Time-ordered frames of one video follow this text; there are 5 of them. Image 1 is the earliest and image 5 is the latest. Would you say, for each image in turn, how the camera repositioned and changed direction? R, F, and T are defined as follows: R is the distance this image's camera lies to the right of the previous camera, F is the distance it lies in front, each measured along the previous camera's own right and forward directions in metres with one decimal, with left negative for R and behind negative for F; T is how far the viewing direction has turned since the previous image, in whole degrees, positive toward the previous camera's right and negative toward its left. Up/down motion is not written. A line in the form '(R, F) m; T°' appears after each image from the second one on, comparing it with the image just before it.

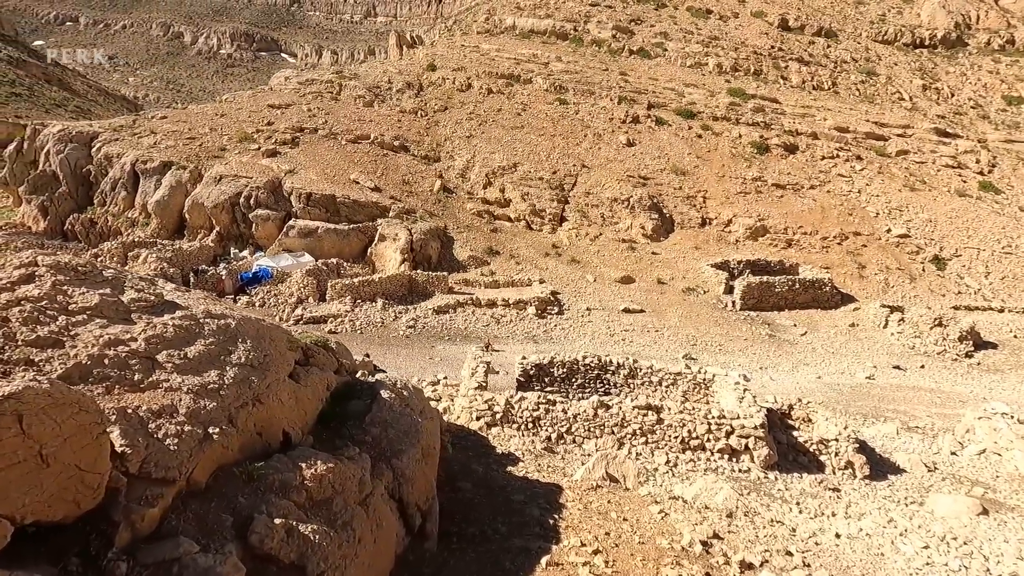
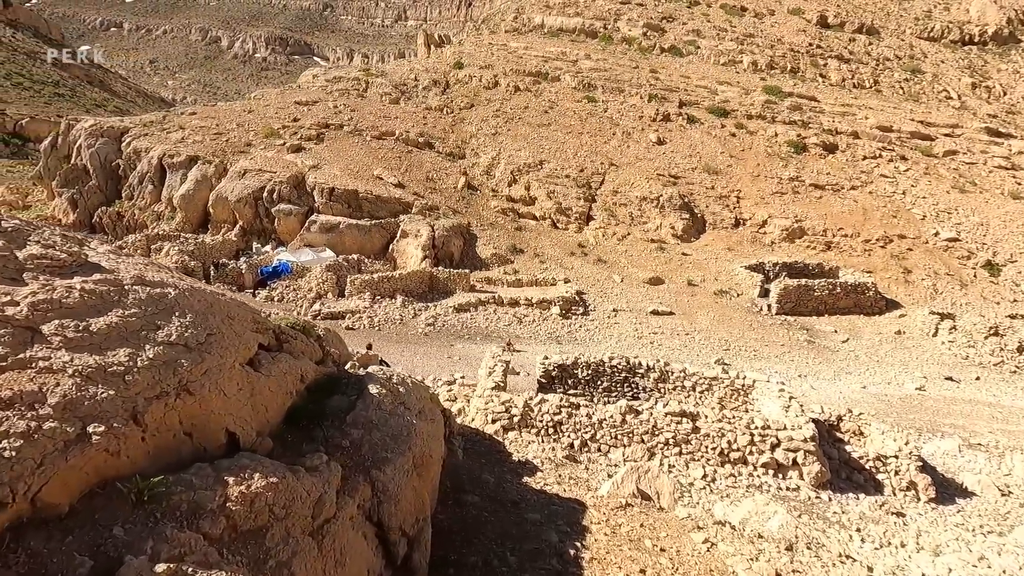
(0.0, +0.4) m; -3°
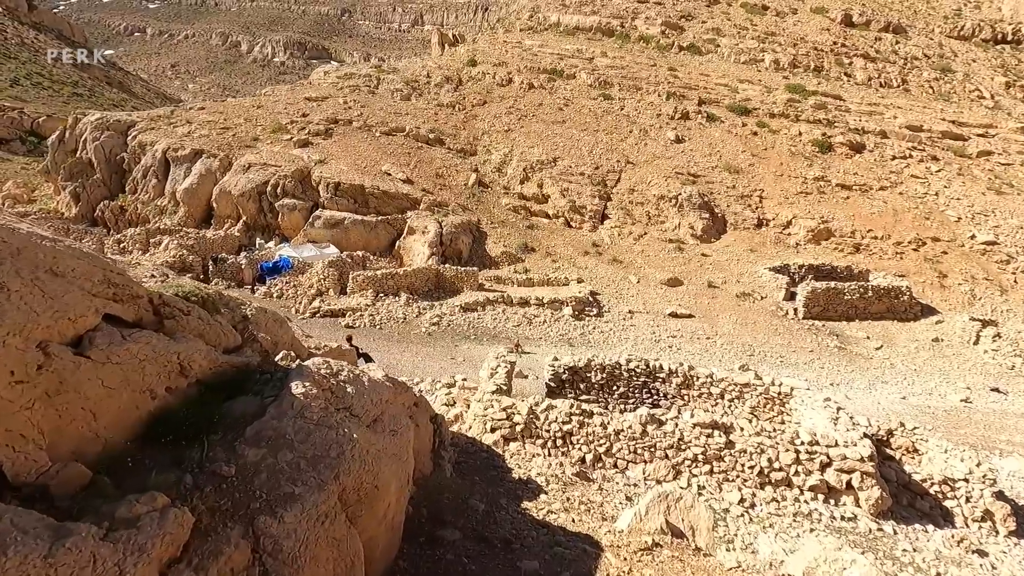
(+0.1, +0.6) m; -1°
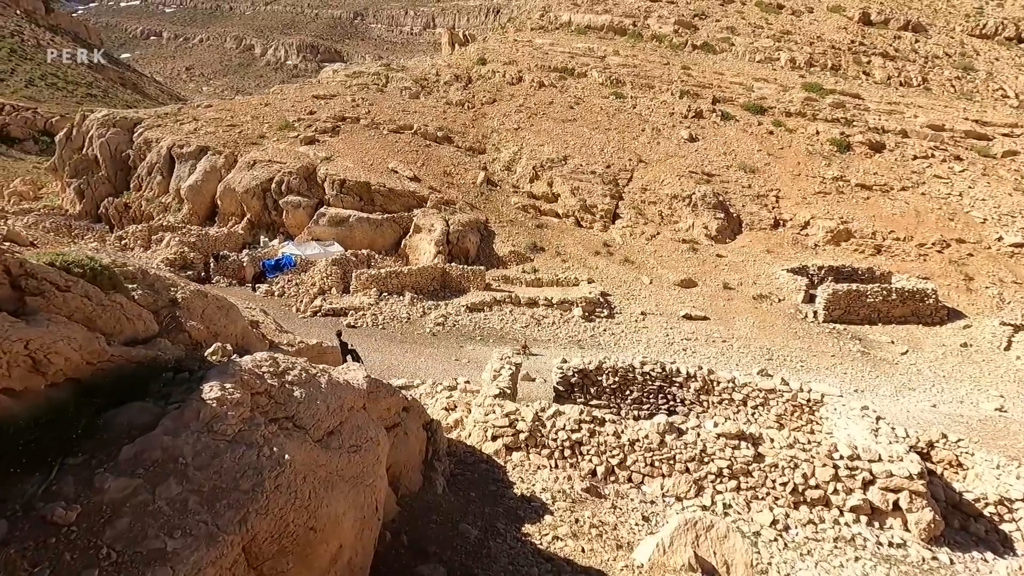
(0.0, +0.4) m; -1°
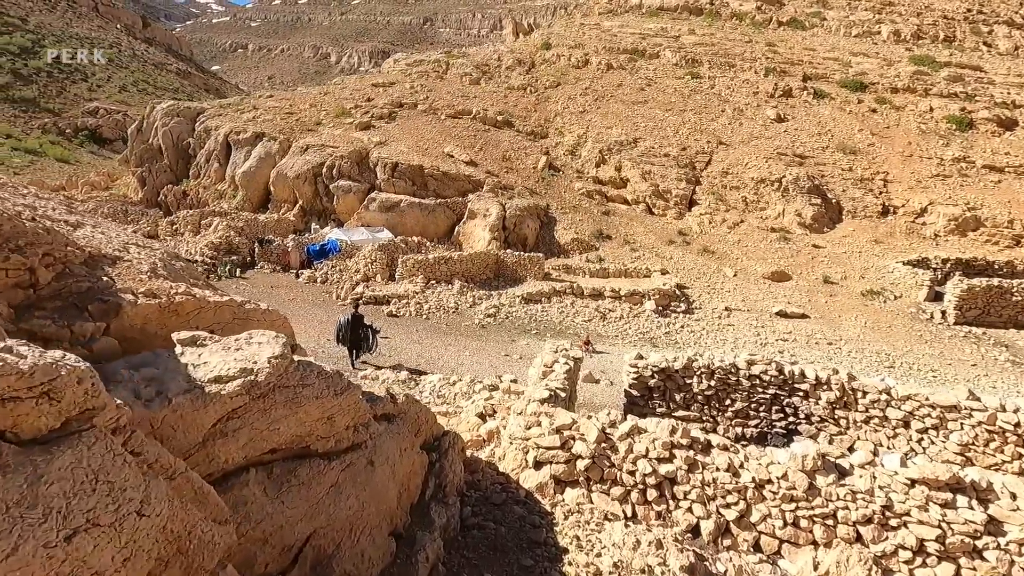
(0.0, +1.3) m; -7°
